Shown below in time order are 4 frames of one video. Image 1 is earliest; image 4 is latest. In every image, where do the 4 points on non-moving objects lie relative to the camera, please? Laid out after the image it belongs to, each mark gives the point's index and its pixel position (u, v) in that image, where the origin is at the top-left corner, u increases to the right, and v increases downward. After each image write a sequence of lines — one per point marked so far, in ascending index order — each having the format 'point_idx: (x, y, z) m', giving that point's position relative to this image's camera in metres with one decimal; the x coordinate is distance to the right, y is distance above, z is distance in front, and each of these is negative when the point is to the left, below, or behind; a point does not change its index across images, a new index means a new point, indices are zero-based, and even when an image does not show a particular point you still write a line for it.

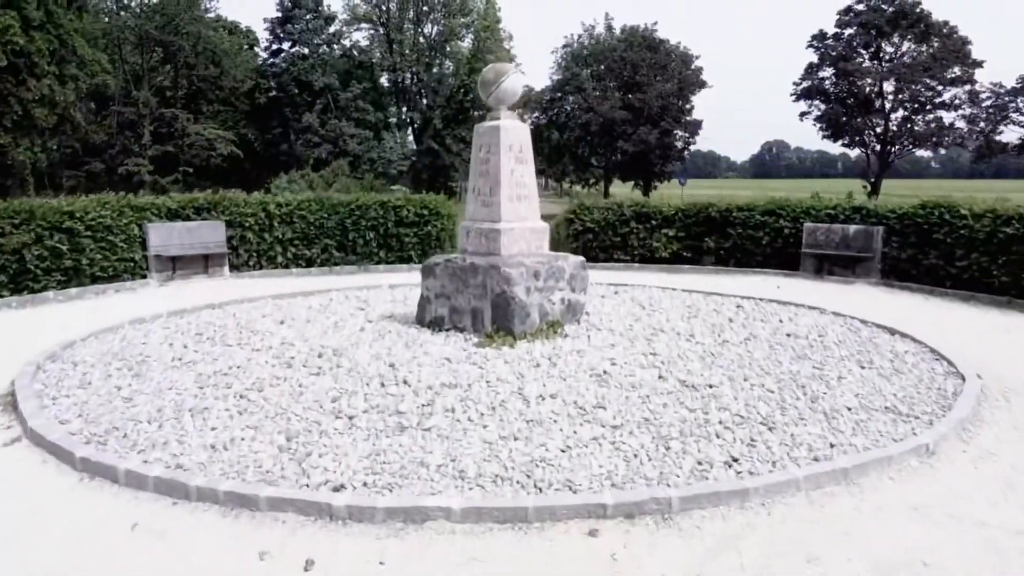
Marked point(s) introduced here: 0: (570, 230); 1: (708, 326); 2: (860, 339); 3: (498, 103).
0: (+1.2, +1.2, +13.5) m
1: (+2.1, -0.4, +7.0) m
2: (+3.6, -0.5, +6.6) m
3: (-0.2, +1.9, +6.8) m
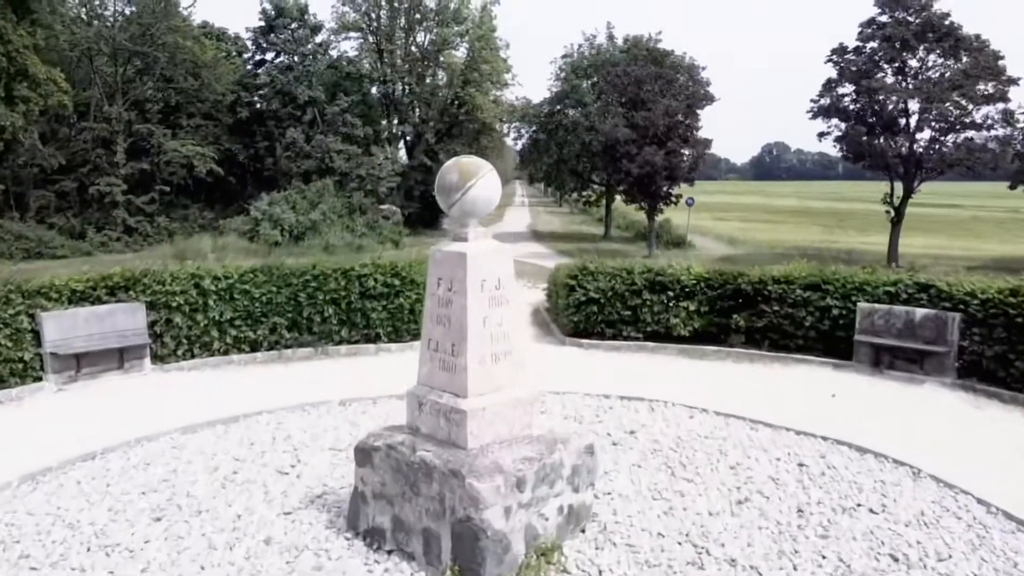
0: (+1.0, -0.2, +11.3) m
1: (+1.9, -1.8, +4.8) m
2: (+3.4, -1.9, +4.5) m
3: (-0.3, +0.5, +4.6) m
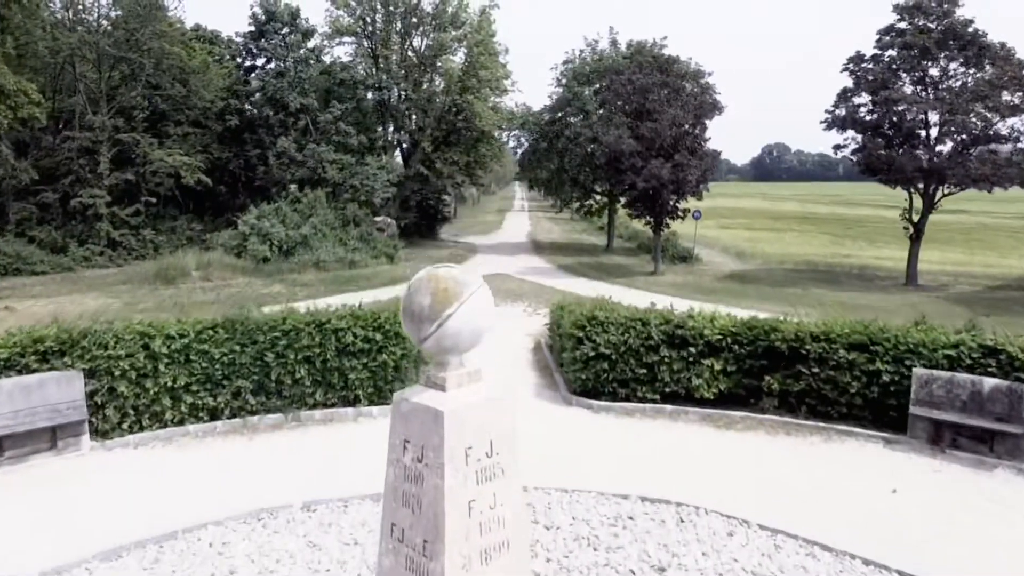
0: (+1.0, -1.0, +10.0) m
1: (+1.9, -2.6, +3.4) m
2: (+3.4, -2.7, +3.1) m
3: (-0.4, -0.3, +3.2) m
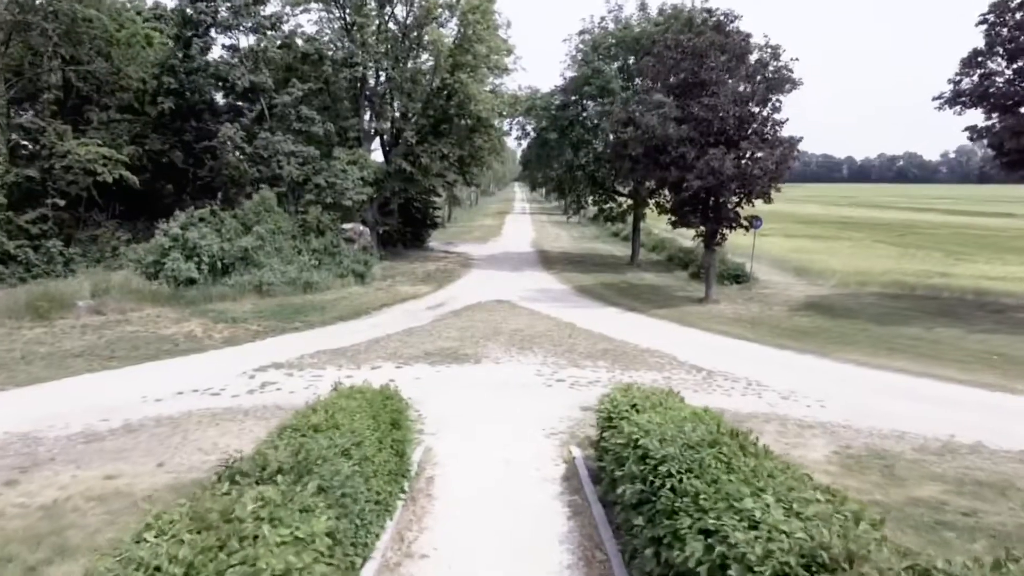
0: (+1.2, -2.1, +2.7) m
1: (+2.1, -3.7, -3.9) m
2: (+3.6, -3.8, -4.2) m
3: (-0.2, -1.3, -4.1) m
